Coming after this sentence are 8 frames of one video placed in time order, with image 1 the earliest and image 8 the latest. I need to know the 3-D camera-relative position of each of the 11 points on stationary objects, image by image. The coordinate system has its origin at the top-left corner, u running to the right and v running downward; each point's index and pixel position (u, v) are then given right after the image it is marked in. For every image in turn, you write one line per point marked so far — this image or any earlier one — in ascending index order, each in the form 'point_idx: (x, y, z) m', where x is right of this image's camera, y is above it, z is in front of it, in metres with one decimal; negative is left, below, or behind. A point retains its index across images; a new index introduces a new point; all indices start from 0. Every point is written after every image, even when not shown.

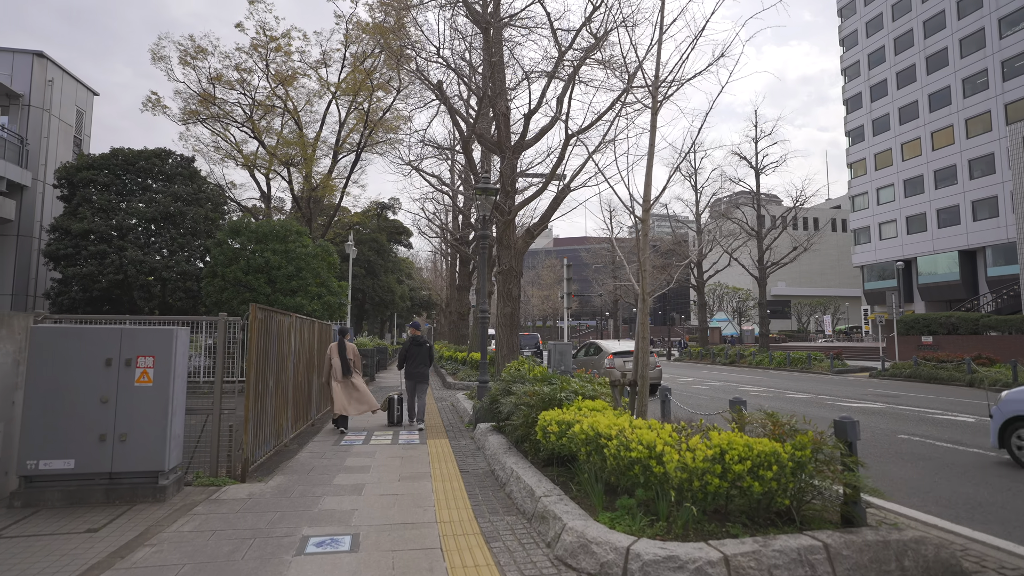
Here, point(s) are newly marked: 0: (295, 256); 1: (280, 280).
0: (-6.8, +1.0, +17.7) m
1: (-7.2, +0.2, +17.4) m
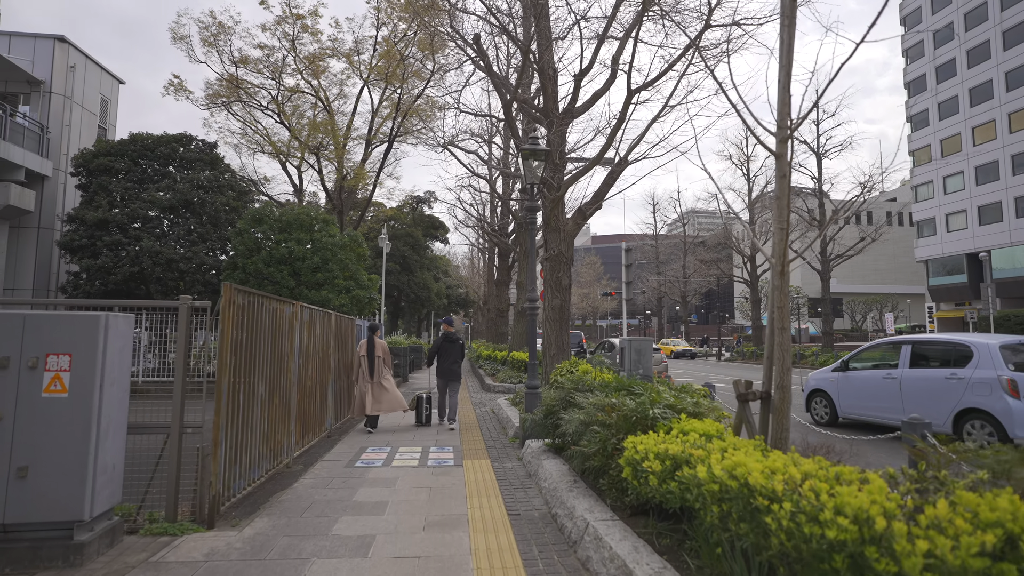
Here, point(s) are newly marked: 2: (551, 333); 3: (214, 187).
0: (-5.5, +1.2, +16.3) m
1: (-5.9, +0.4, +16.1) m
2: (+0.8, -0.9, +11.3) m
3: (-9.1, +3.1, +17.3) m
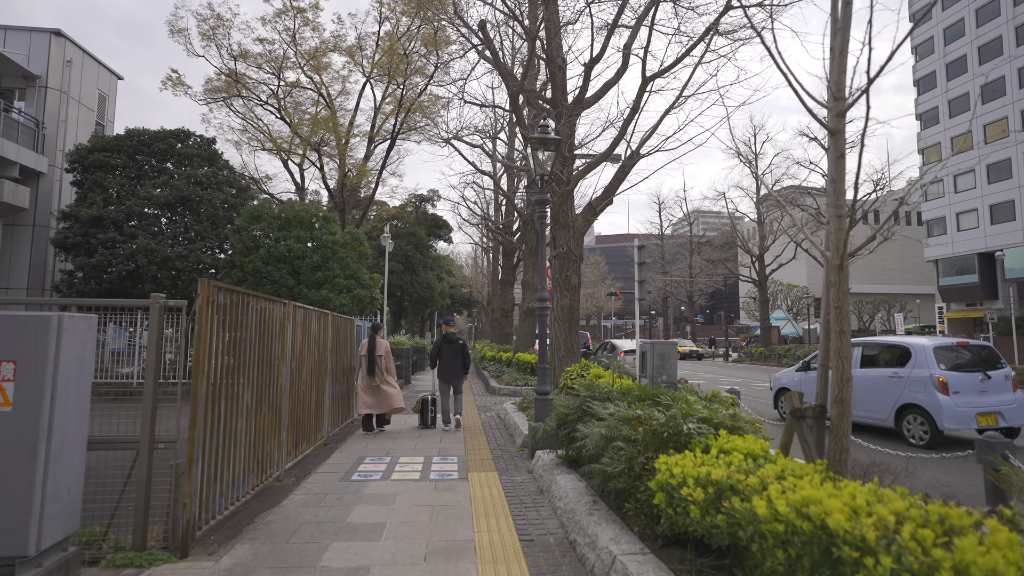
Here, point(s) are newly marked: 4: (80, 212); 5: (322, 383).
0: (-5.4, +1.2, +15.9) m
1: (-5.8, +0.5, +15.7) m
2: (+1.0, -0.9, +10.8) m
3: (-9.0, +3.1, +16.9) m
4: (-11.6, +2.0, +15.2) m
5: (-2.6, -1.3, +7.8) m
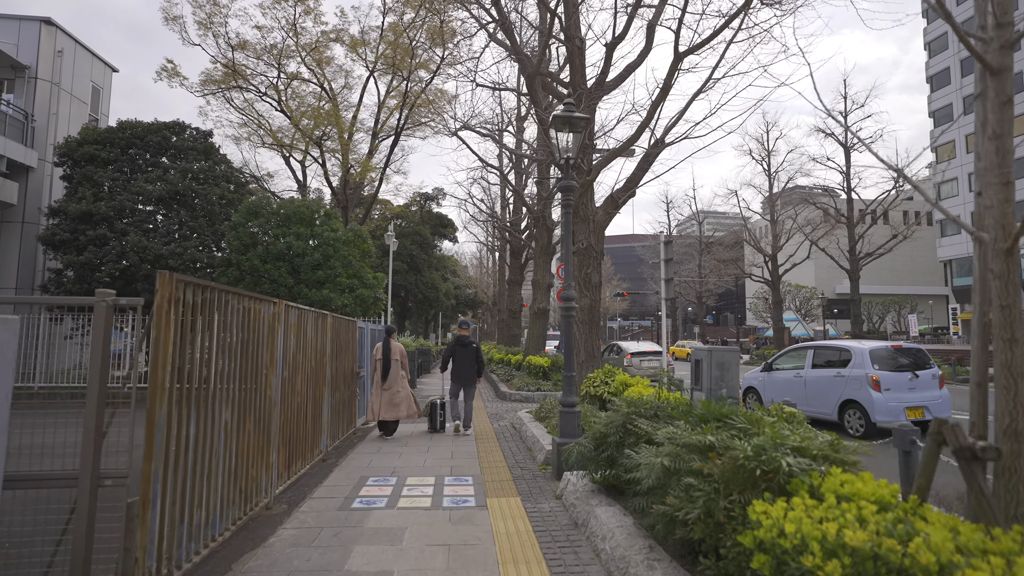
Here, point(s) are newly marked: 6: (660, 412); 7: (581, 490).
0: (-5.1, +1.2, +15.1) m
1: (-5.5, +0.5, +14.9) m
2: (+1.2, -0.9, +9.9) m
3: (-8.6, +3.1, +16.1) m
4: (-11.3, +2.1, +14.4) m
5: (-2.4, -1.3, +7.0) m
6: (+1.2, -1.0, +4.6) m
7: (+0.6, -1.7, +4.8) m
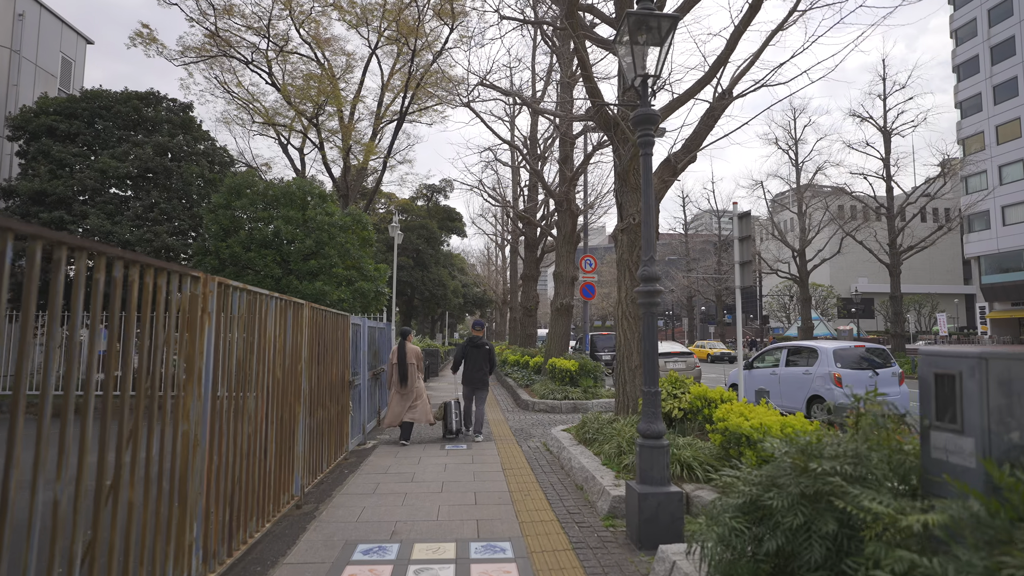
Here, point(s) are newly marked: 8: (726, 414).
0: (-4.6, +1.4, +13.1) m
1: (-5.0, +0.7, +12.9) m
2: (+1.7, -0.7, +7.9) m
3: (-8.1, +3.3, +14.1) m
4: (-10.8, +2.2, +12.5) m
5: (-1.9, -1.1, +5.0) m
6: (+1.6, -0.8, +2.5) m
7: (+1.0, -1.5, +2.8) m
8: (+1.9, -1.1, +5.1) m
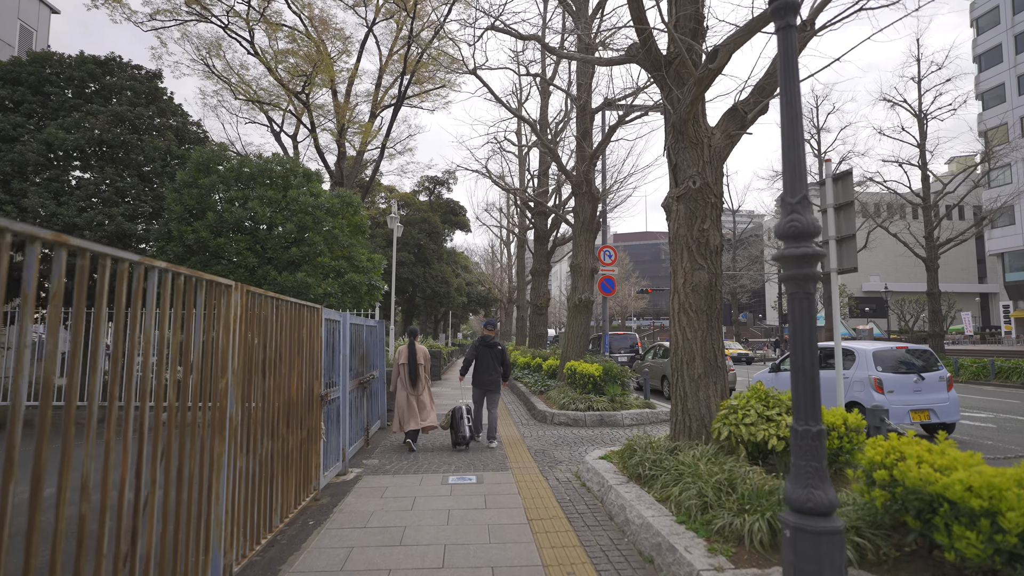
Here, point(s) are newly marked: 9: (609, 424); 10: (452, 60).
0: (-4.3, +1.6, +11.3) m
1: (-4.7, +0.8, +11.0) m
2: (+1.9, -0.5, +6.0) m
3: (-7.8, +3.5, +12.3) m
4: (-10.5, +2.4, +10.7) m
5: (-1.7, -0.9, +3.1) m
6: (+1.8, -0.6, +0.6) m
7: (+1.2, -1.3, +0.9) m
8: (+2.2, -1.0, +3.2) m
9: (+1.8, -2.5, +10.3) m
10: (-2.0, +7.5, +18.8) m
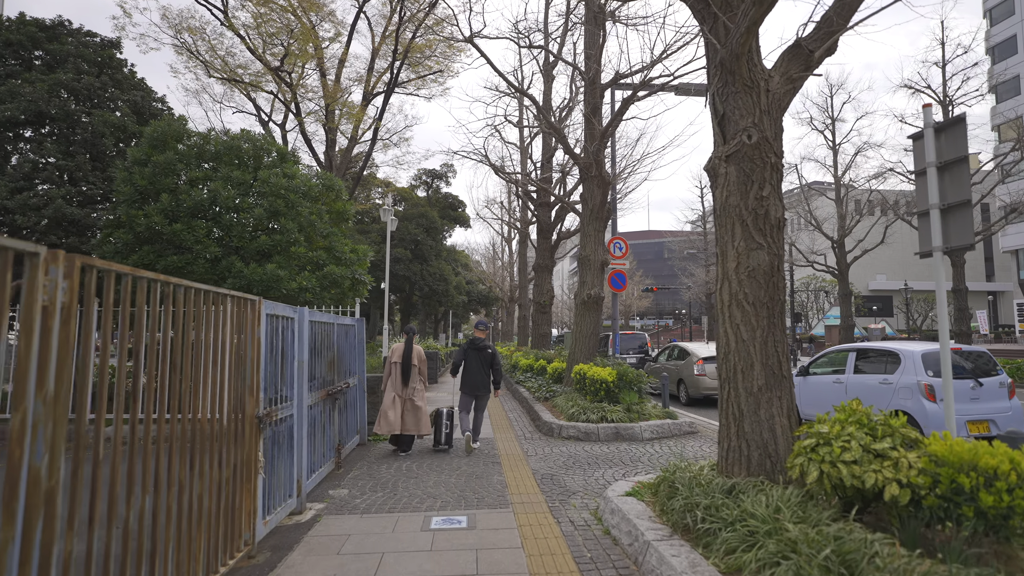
0: (-4.3, +1.7, +9.9) m
1: (-4.7, +0.9, +9.6) m
2: (+1.9, -0.4, +4.6) m
3: (-7.8, +3.6, +10.9) m
4: (-10.5, +2.5, +9.3) m
5: (-1.7, -0.8, +1.7) m
6: (+1.8, -0.5, -0.8) m
7: (+1.2, -1.2, -0.5) m
8: (+2.2, -0.8, +1.8) m
9: (+1.8, -2.4, +8.9) m
10: (-1.9, +7.6, +17.4) m
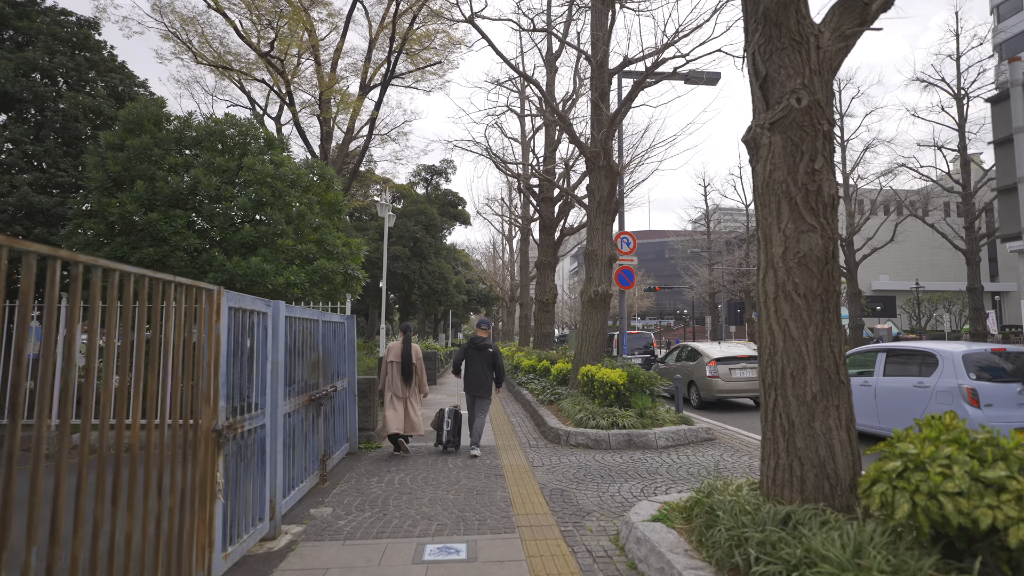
0: (-4.2, +1.8, +9.2) m
1: (-4.6, +1.0, +8.9) m
2: (+2.0, -0.3, +3.9) m
3: (-7.8, +3.6, +10.2) m
4: (-10.4, +2.6, +8.6) m
5: (-1.7, -0.7, +1.0) m
6: (+1.9, -0.5, -1.5) m
7: (+1.2, -1.1, -1.2) m
8: (+2.2, -0.8, +1.1) m
9: (+1.8, -2.3, +8.2) m
10: (-1.9, +7.7, +16.7) m
